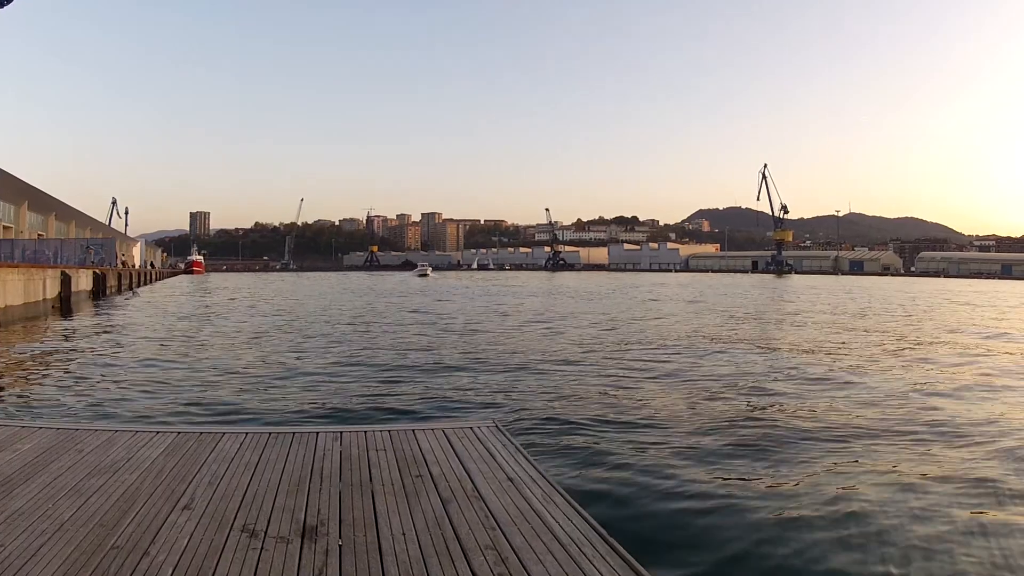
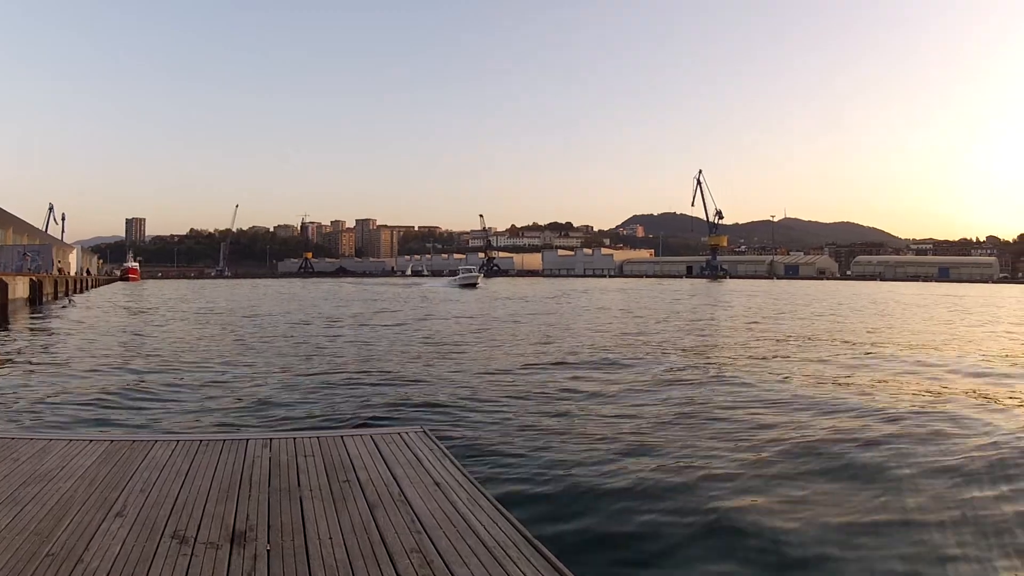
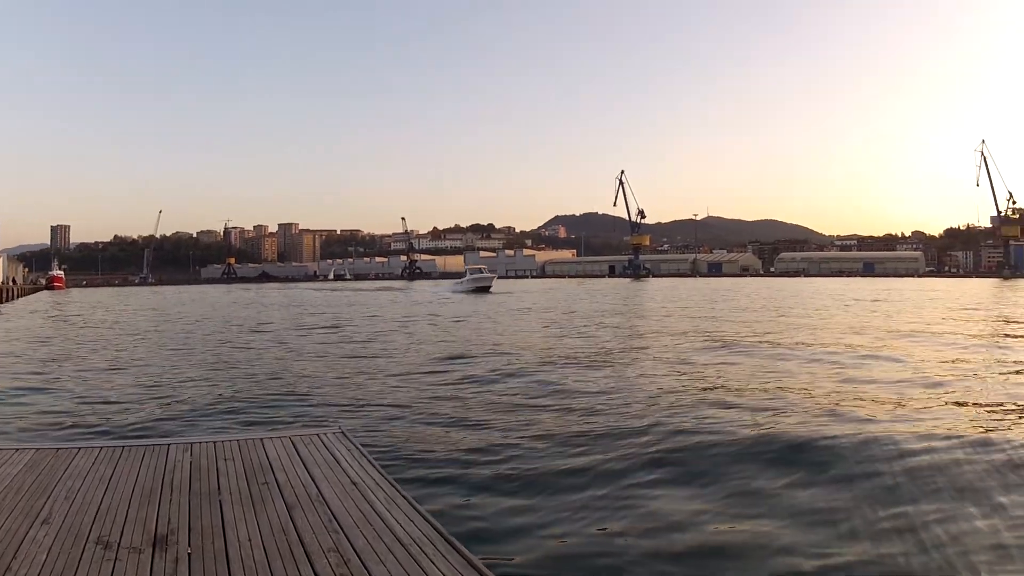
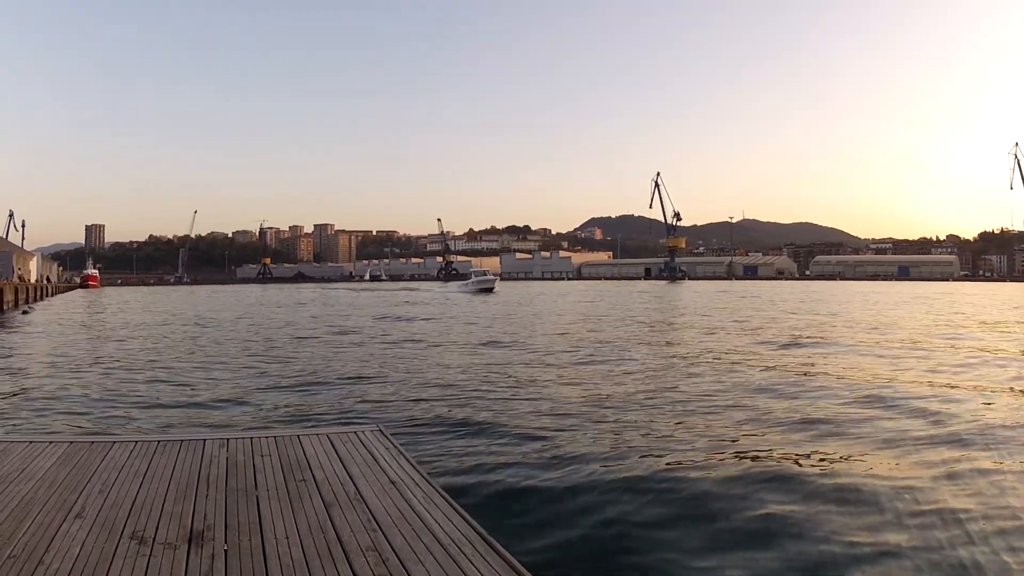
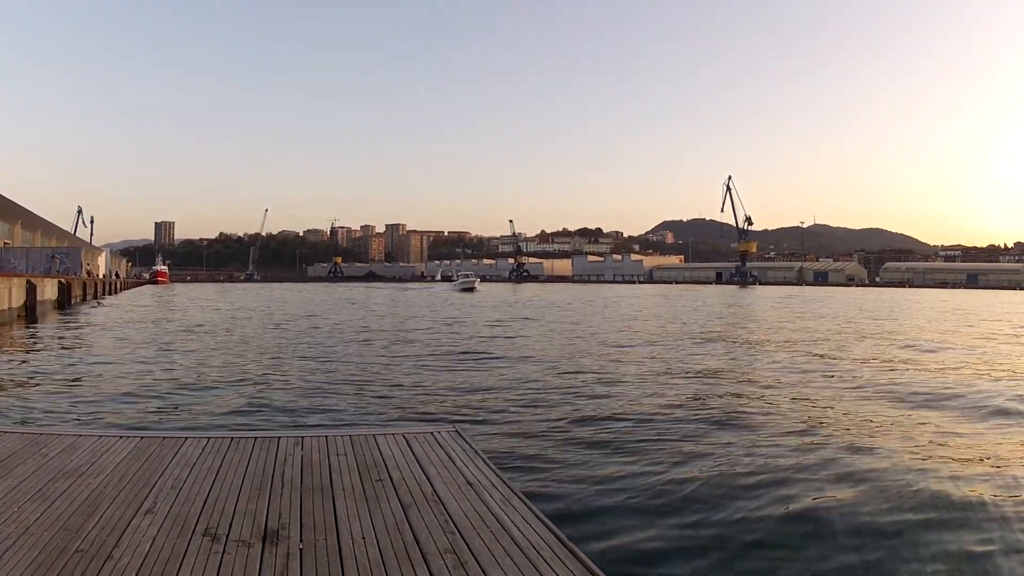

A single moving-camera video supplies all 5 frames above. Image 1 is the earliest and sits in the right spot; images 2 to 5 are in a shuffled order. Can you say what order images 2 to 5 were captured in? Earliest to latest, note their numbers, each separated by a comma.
5, 2, 4, 3
